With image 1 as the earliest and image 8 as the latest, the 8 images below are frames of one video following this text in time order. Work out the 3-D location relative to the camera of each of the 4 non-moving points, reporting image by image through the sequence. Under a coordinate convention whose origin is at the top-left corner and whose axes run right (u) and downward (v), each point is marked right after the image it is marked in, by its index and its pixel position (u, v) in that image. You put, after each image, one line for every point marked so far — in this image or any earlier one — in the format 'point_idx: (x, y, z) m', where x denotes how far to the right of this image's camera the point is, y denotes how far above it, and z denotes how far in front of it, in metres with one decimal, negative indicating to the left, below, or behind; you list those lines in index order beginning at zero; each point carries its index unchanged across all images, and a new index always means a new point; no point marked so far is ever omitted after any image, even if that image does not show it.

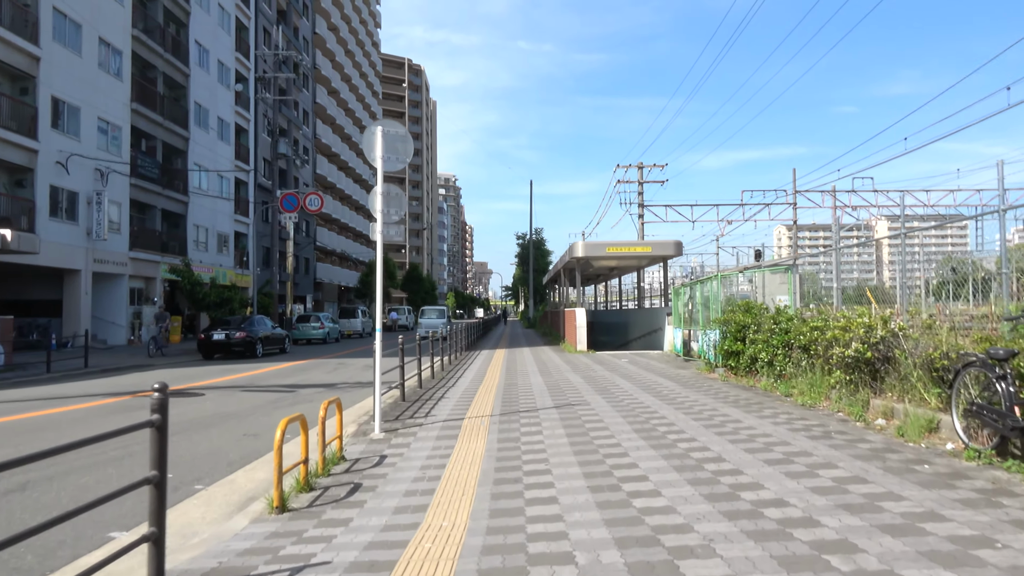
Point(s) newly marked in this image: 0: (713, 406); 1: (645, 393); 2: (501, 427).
0: (+2.7, -1.6, +10.2) m
1: (+2.1, -1.7, +12.1) m
2: (-0.1, -1.7, +9.3) m
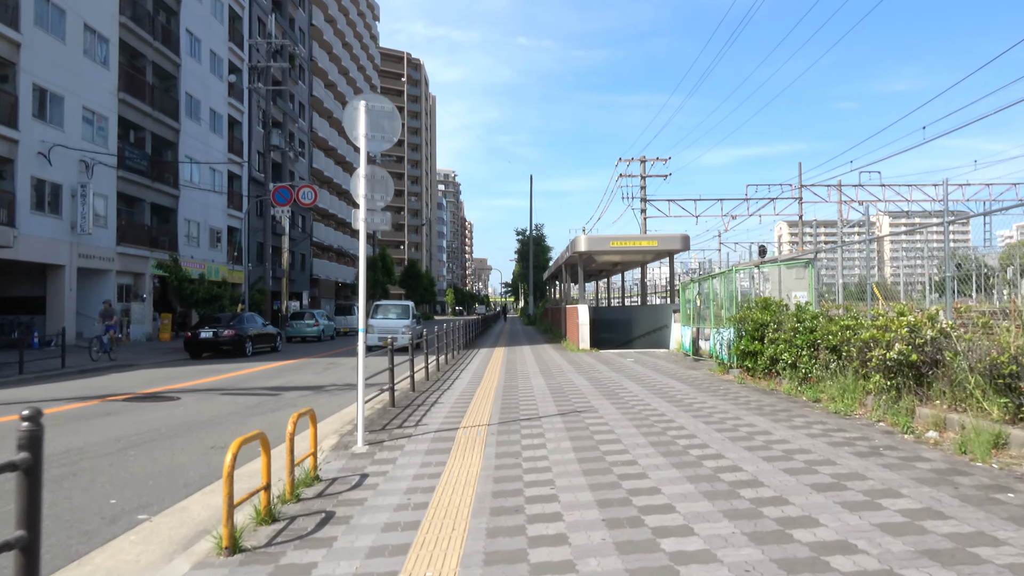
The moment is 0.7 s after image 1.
0: (+2.7, -1.5, +9.3) m
1: (+2.1, -1.6, +11.2) m
2: (-0.1, -1.6, +8.4) m
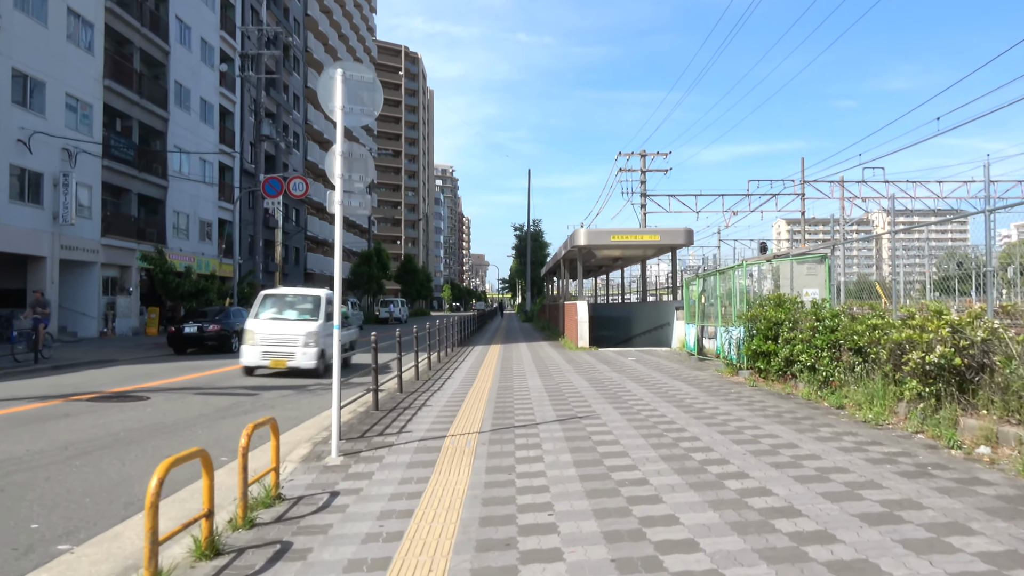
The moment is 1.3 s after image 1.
0: (+2.7, -1.5, +8.4) m
1: (+2.1, -1.5, +10.3) m
2: (-0.2, -1.6, +7.5) m
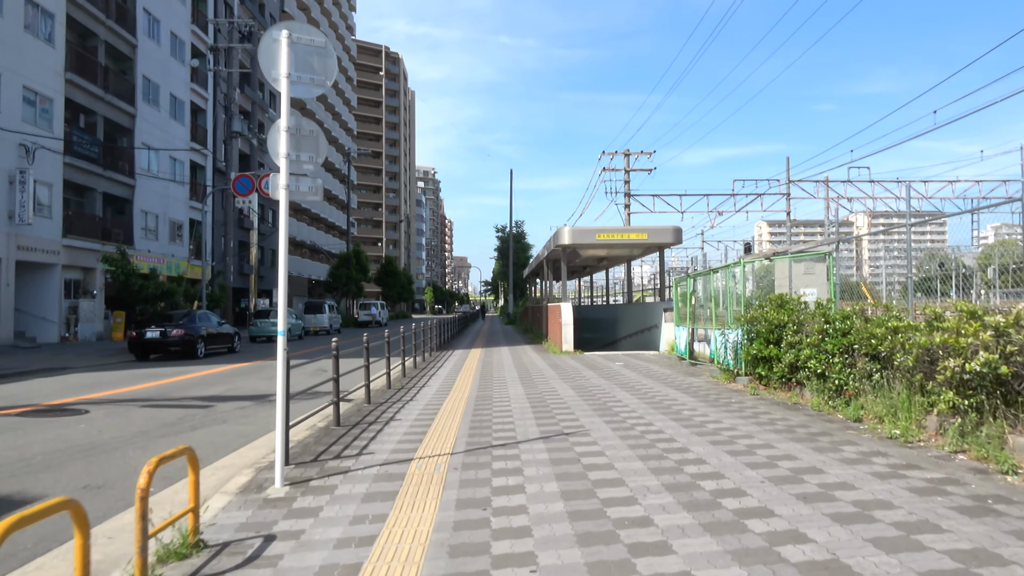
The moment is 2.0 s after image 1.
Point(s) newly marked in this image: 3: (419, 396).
0: (+2.5, -1.5, +7.5) m
1: (+1.8, -1.5, +9.4) m
2: (-0.4, -1.5, +6.5) m
3: (-1.4, -1.6, +11.7) m
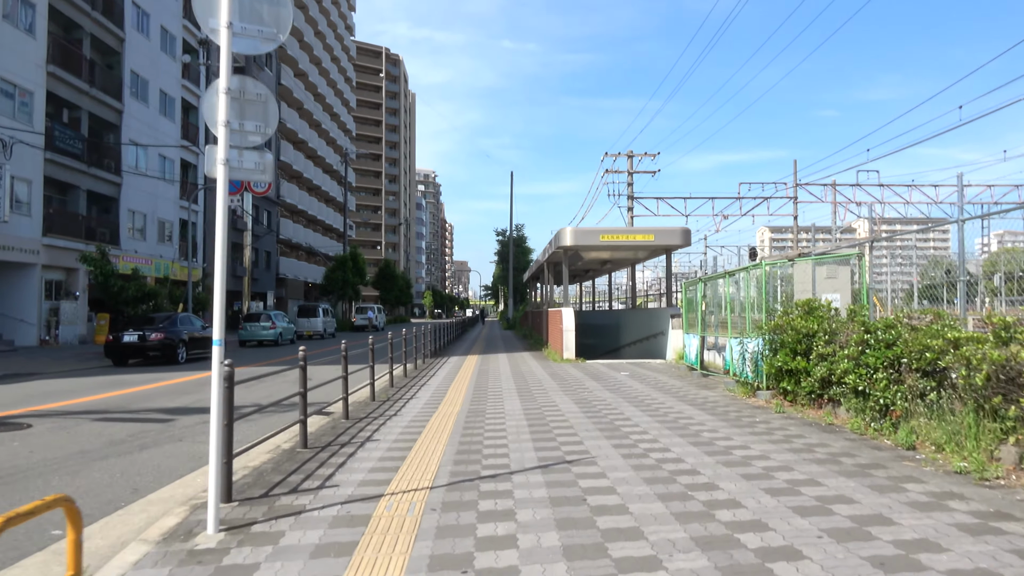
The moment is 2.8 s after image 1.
0: (+2.4, -1.5, +6.4) m
1: (+1.7, -1.6, +8.3) m
2: (-0.5, -1.6, +5.4) m
3: (-1.5, -1.7, +10.5) m
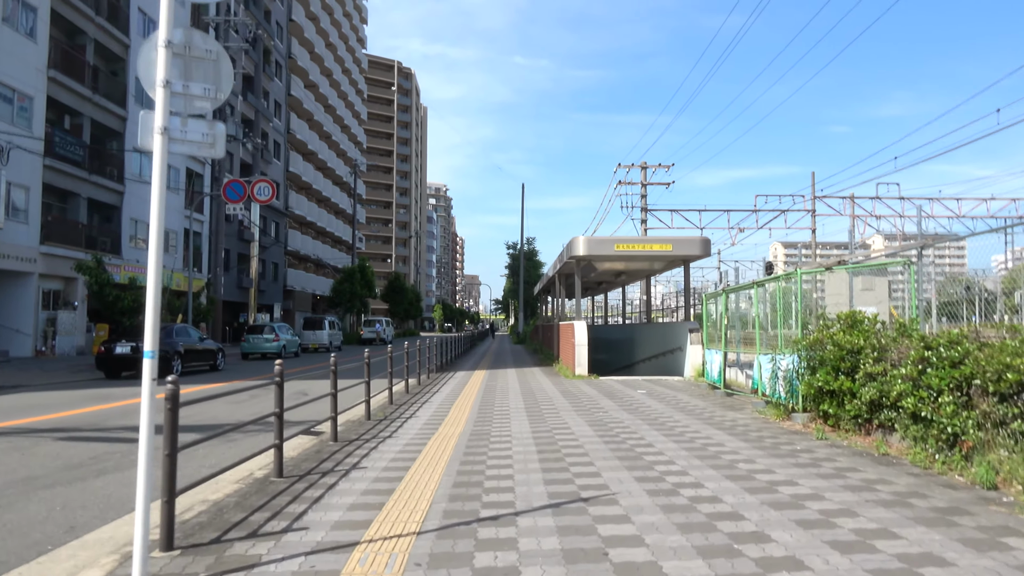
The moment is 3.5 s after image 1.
0: (+2.4, -1.5, +5.4) m
1: (+1.8, -1.7, +7.3) m
2: (-0.4, -1.6, +4.4) m
3: (-1.4, -1.8, +9.6) m
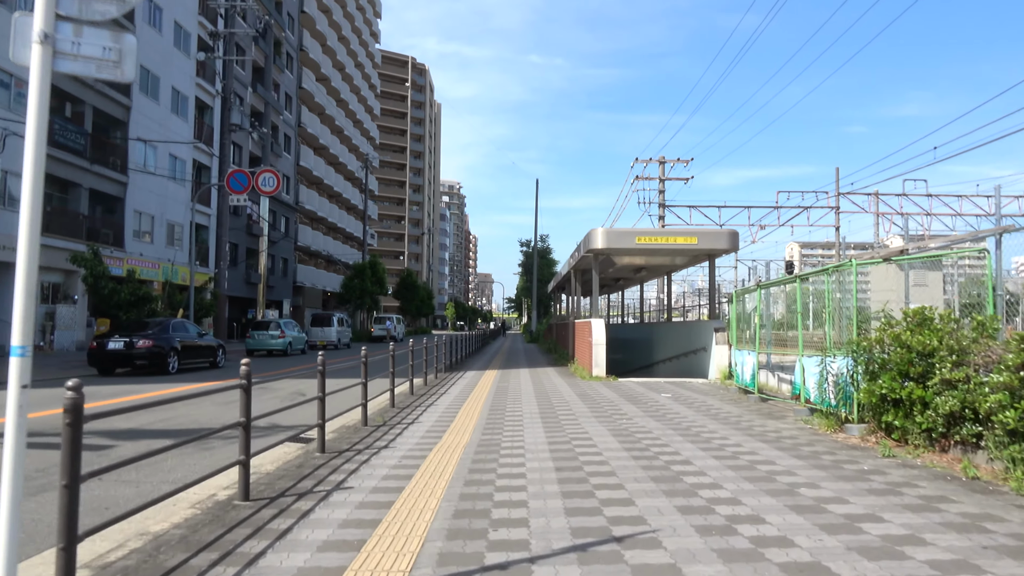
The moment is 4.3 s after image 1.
0: (+2.5, -1.5, +4.2) m
1: (+1.9, -1.6, +6.1) m
2: (-0.4, -1.5, +3.4) m
3: (-1.2, -1.7, +8.5) m
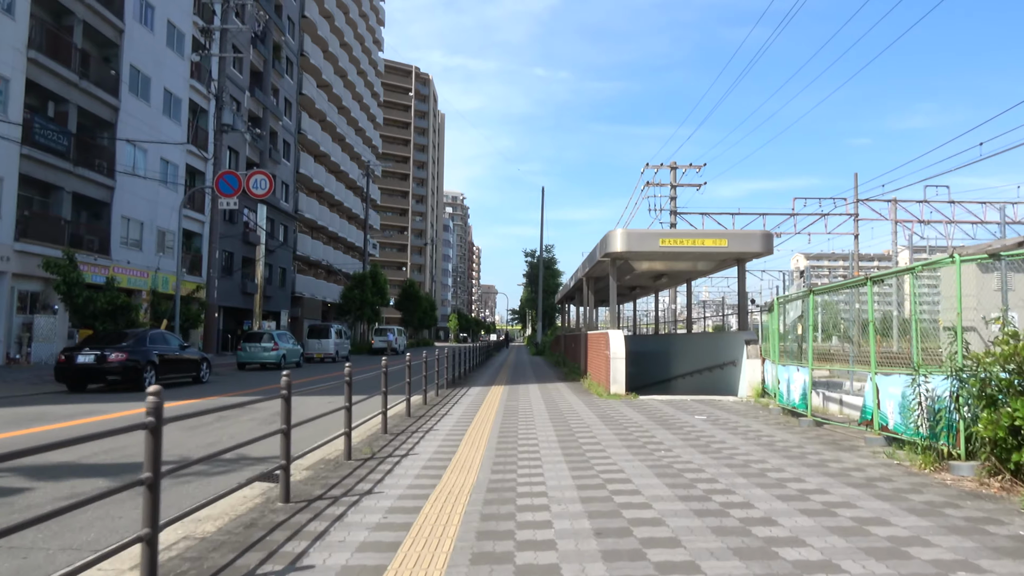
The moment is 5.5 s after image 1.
0: (+2.6, -1.4, +2.6) m
1: (+2.1, -1.6, +4.5) m
2: (-0.2, -1.4, +1.7) m
3: (-1.1, -1.7, +6.9) m
